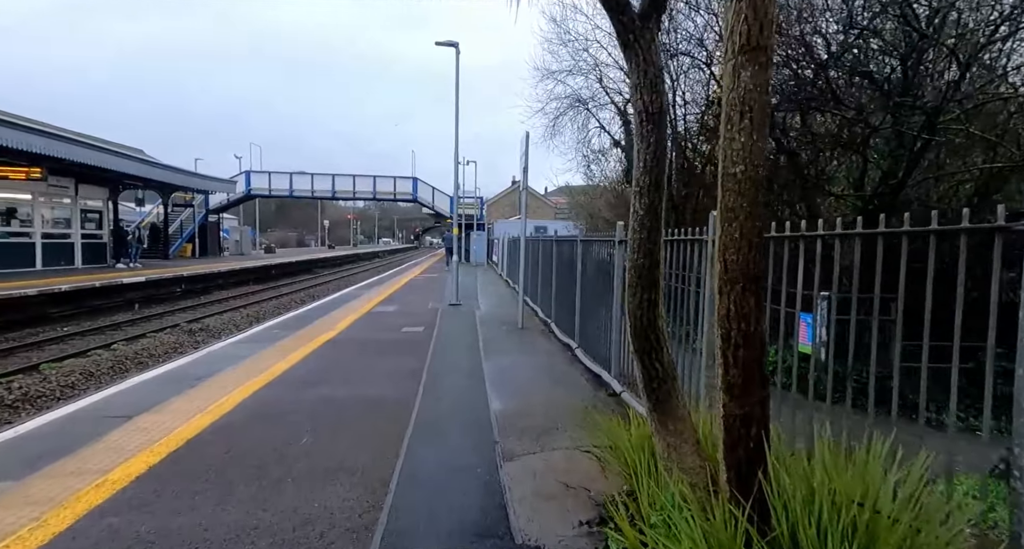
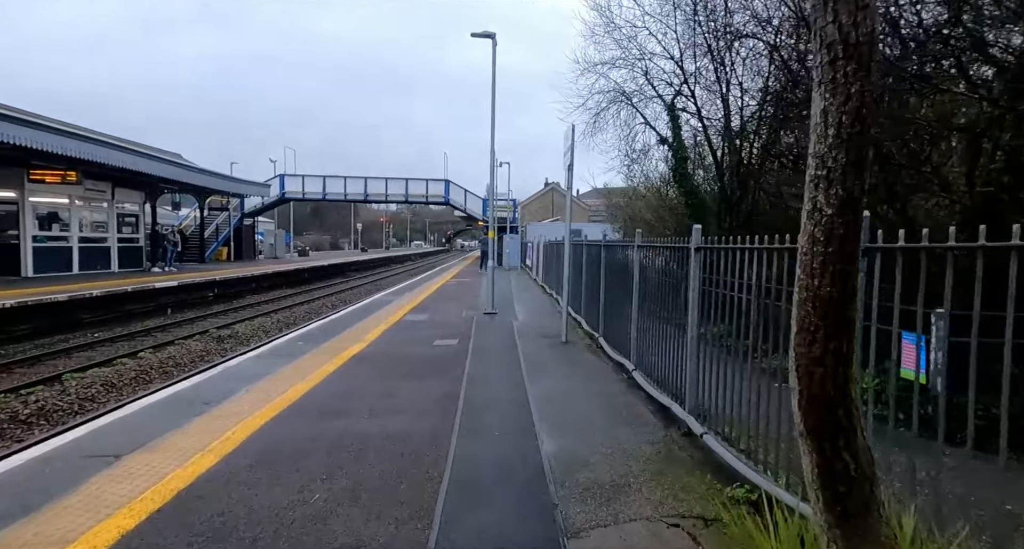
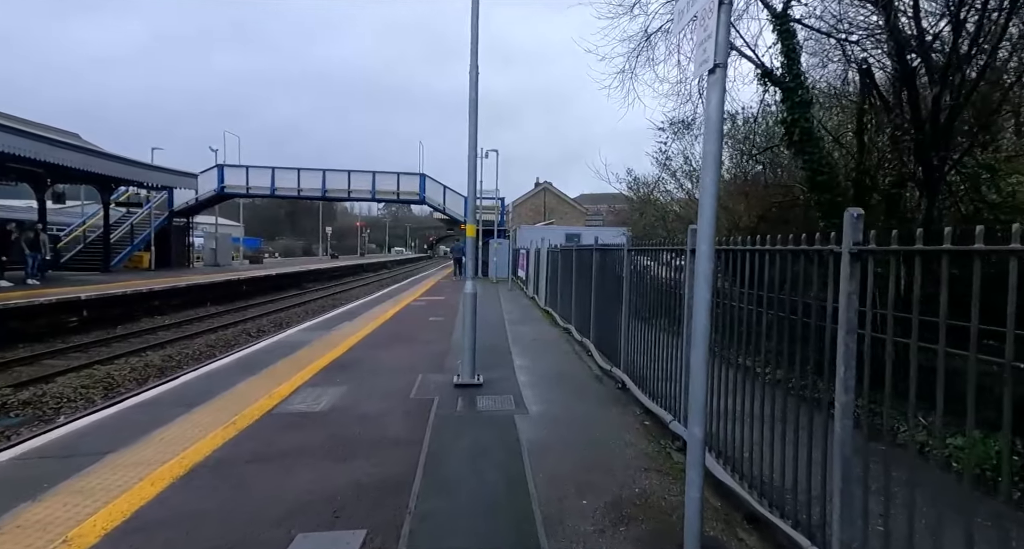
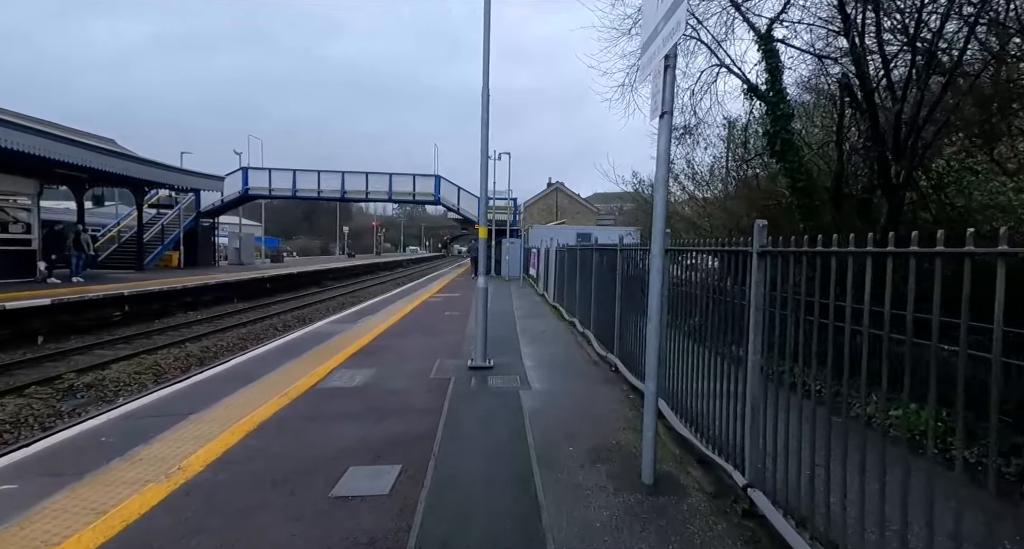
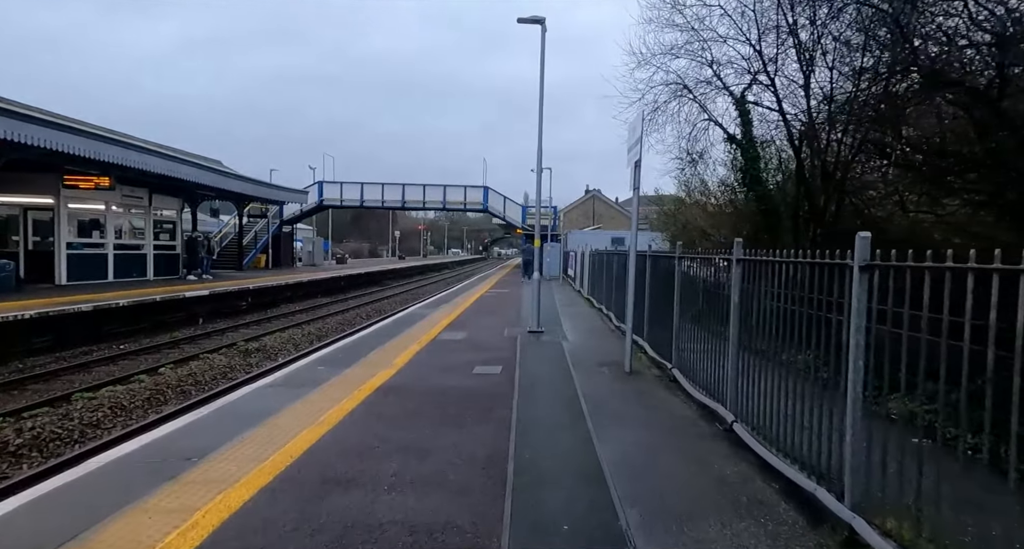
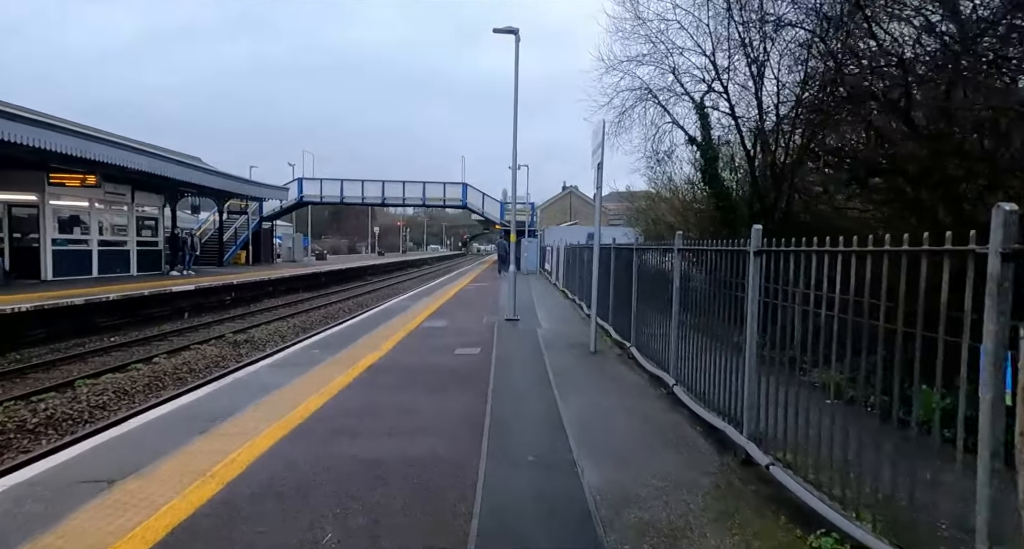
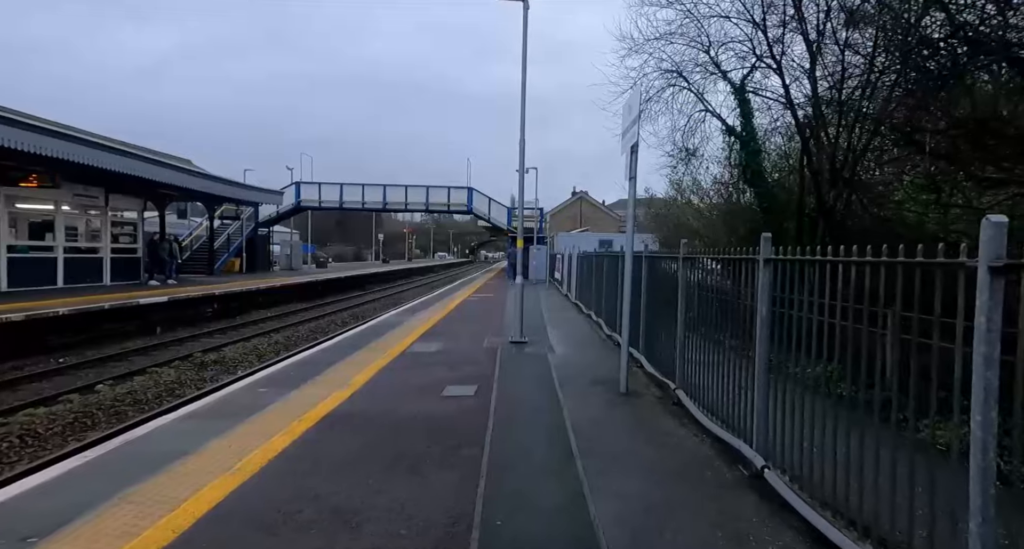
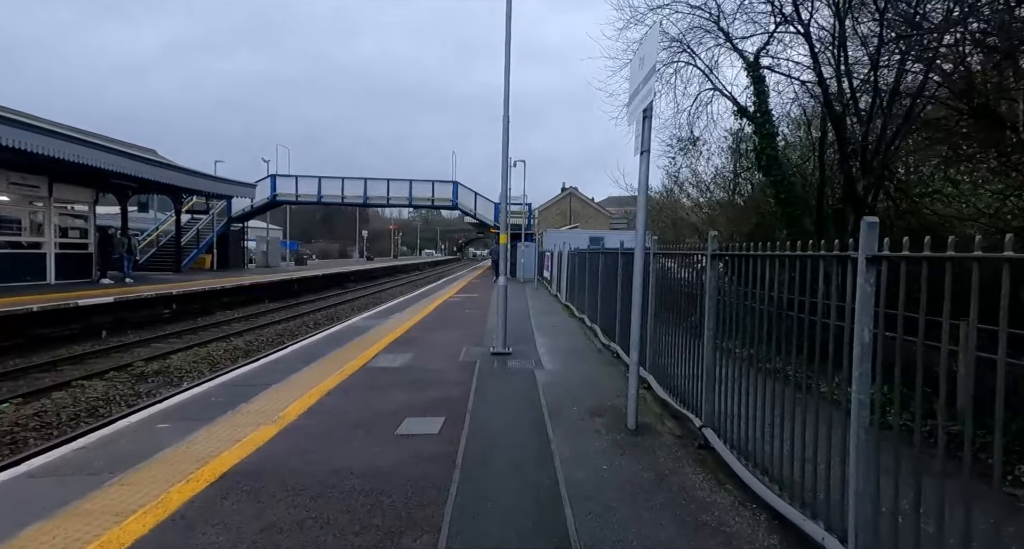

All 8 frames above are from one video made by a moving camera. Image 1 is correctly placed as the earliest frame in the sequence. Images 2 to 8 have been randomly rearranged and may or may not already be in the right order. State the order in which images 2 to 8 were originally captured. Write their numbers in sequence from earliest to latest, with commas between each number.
2, 6, 5, 7, 8, 4, 3
